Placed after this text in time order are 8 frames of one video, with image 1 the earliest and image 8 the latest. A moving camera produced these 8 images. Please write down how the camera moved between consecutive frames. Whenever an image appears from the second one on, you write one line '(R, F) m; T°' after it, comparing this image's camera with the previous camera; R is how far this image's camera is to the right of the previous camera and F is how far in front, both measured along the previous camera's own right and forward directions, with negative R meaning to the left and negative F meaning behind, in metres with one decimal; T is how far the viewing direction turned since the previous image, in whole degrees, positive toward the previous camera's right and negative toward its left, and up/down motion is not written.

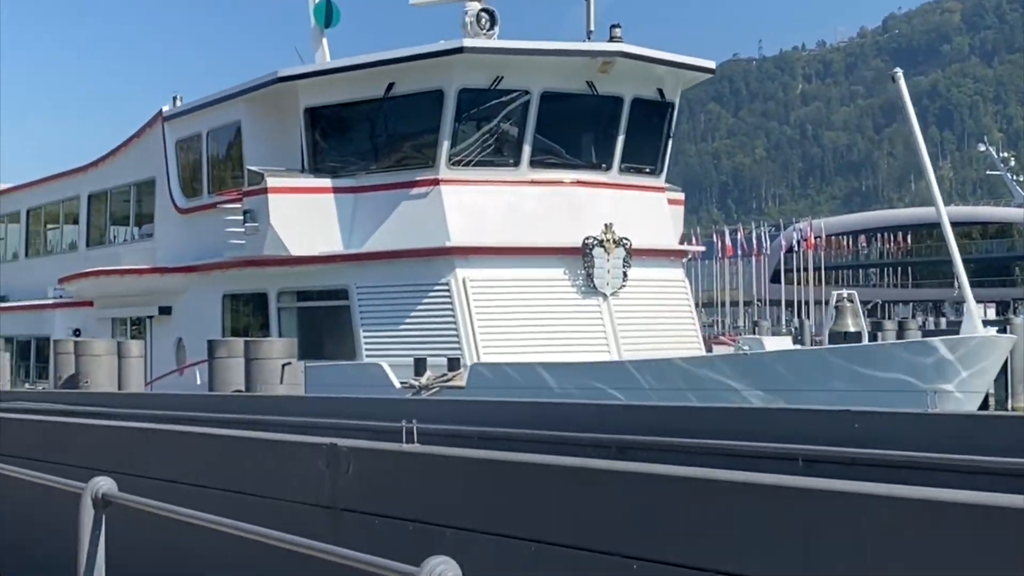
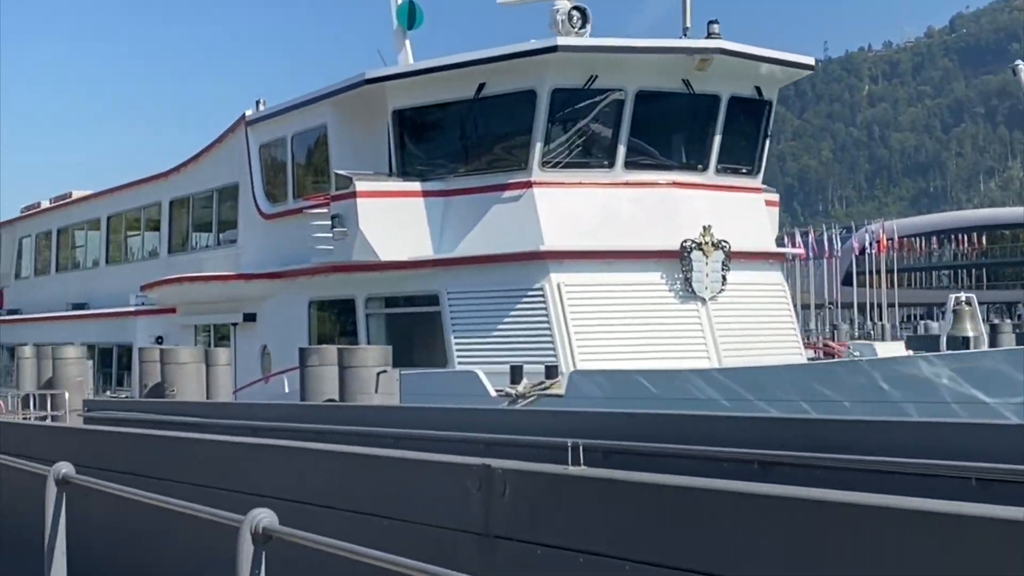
(-0.2, +0.3) m; -3°
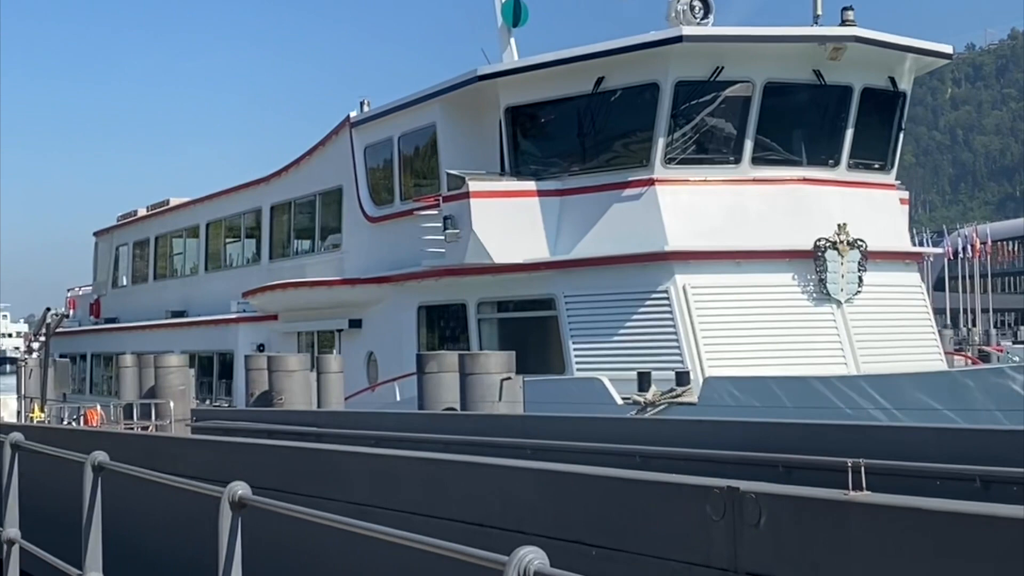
(-0.3, +0.5) m; -3°
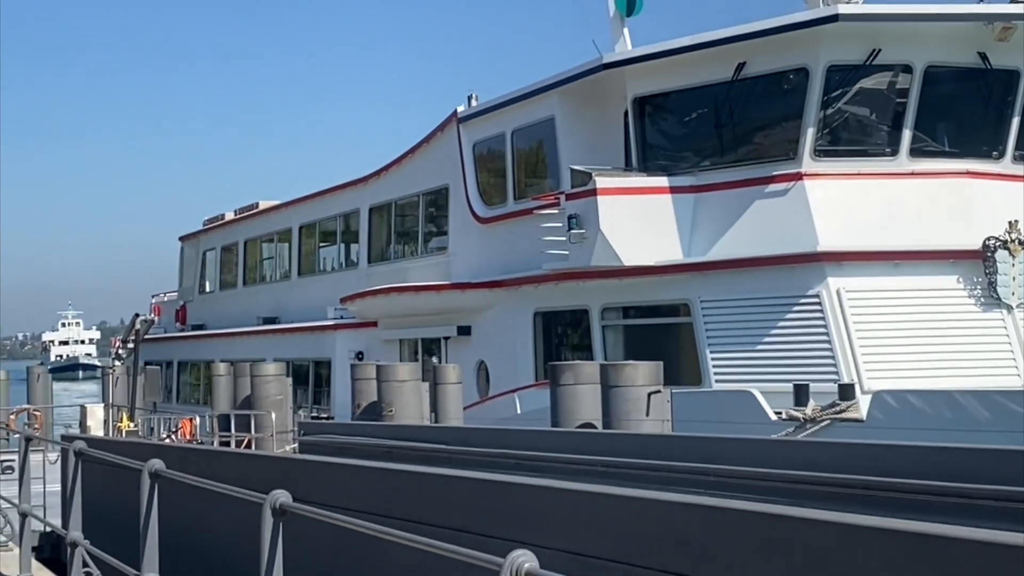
(-0.5, +0.7) m; -3°
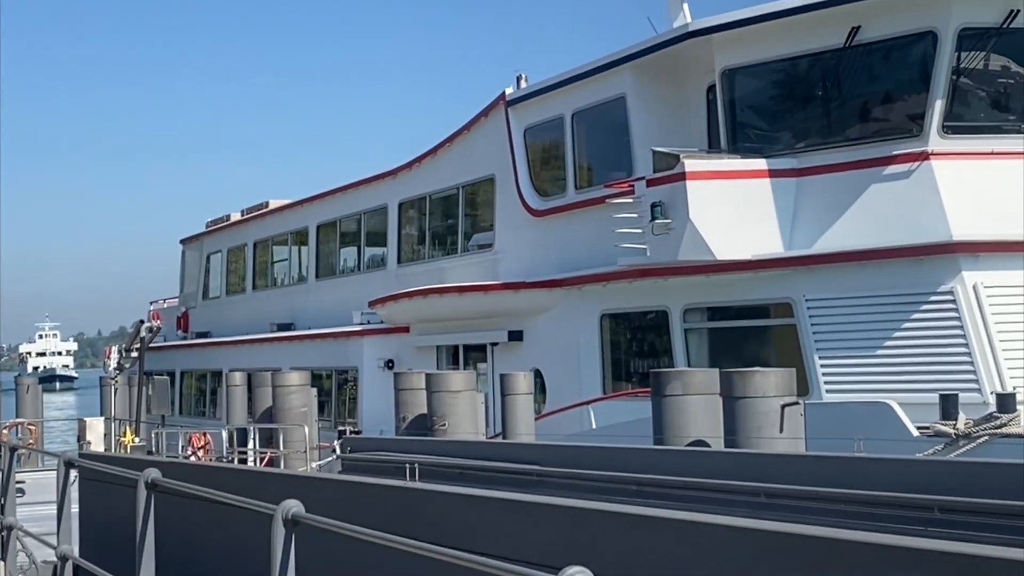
(-0.6, +1.2) m; +1°
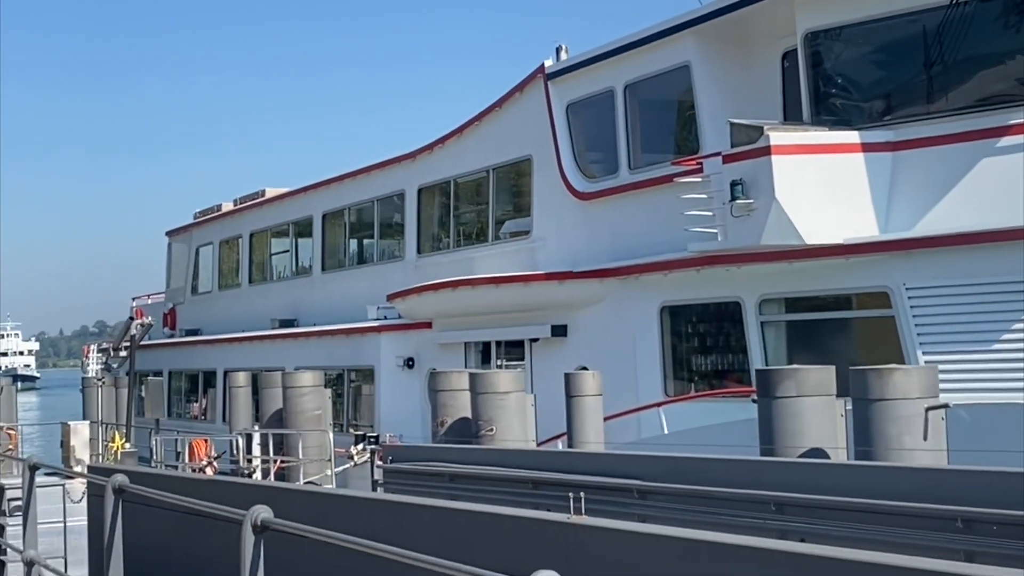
(-0.5, +0.9) m; +1°
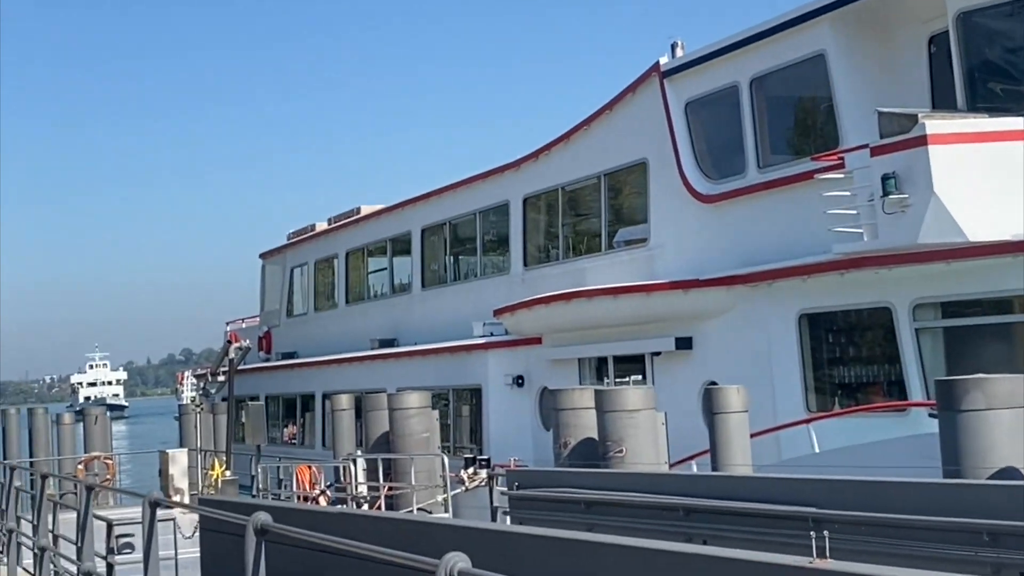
(-0.3, +0.6) m; -4°
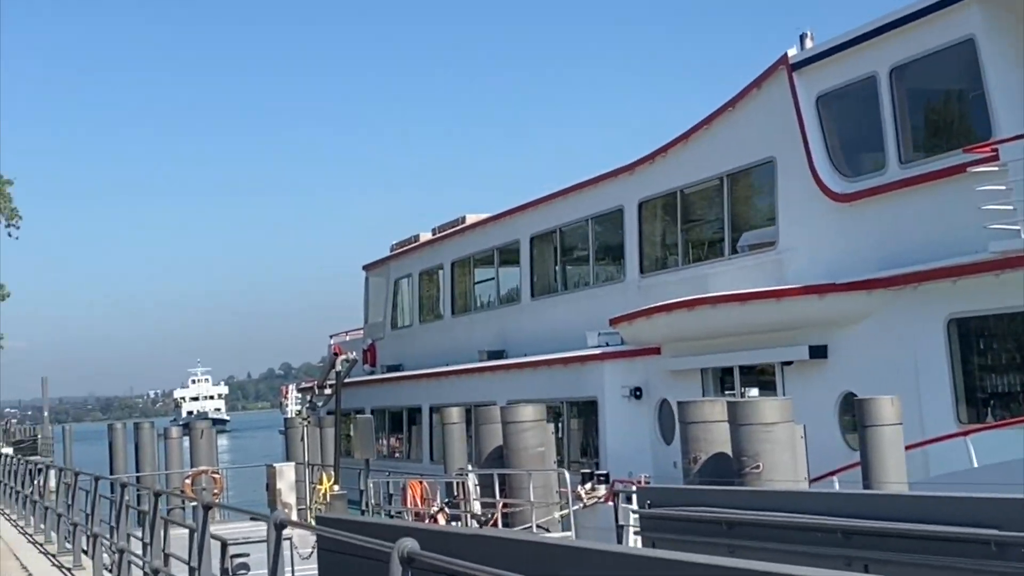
(-0.2, +0.4) m; -4°
